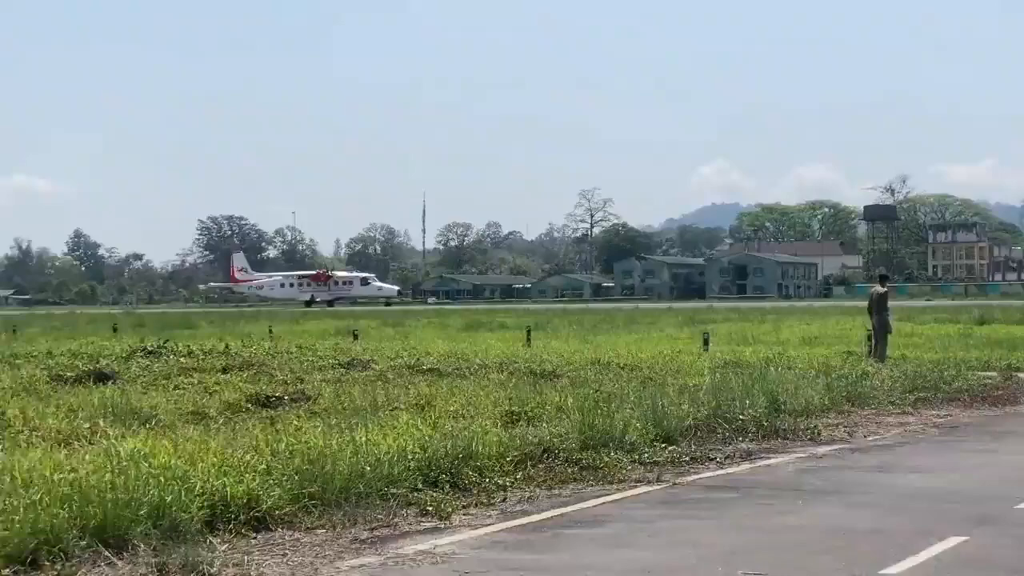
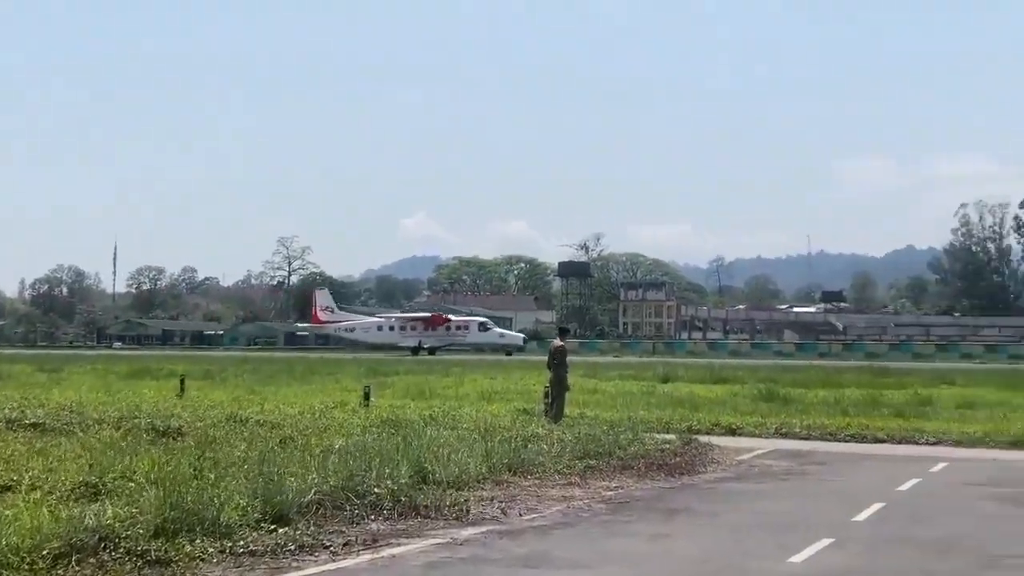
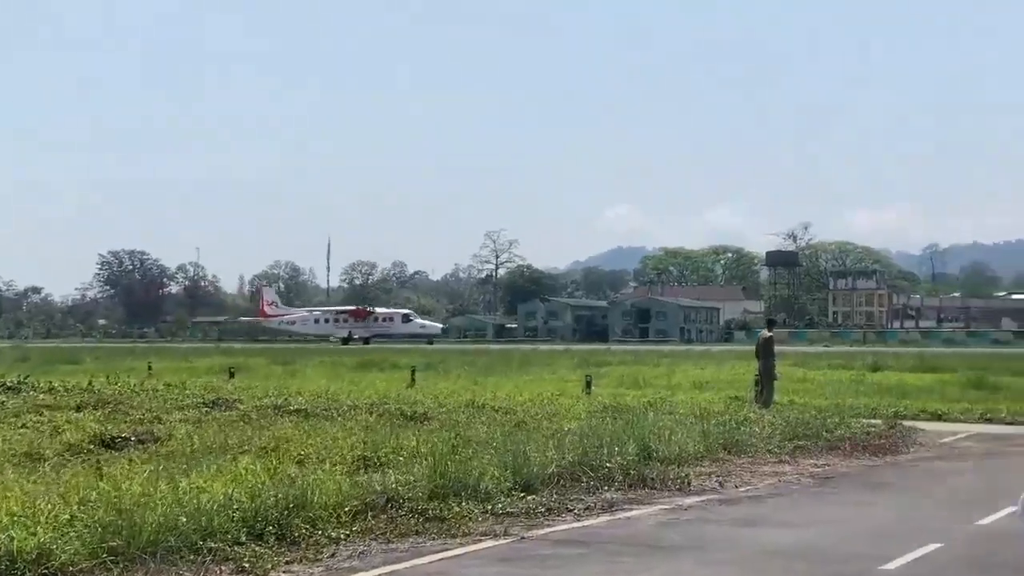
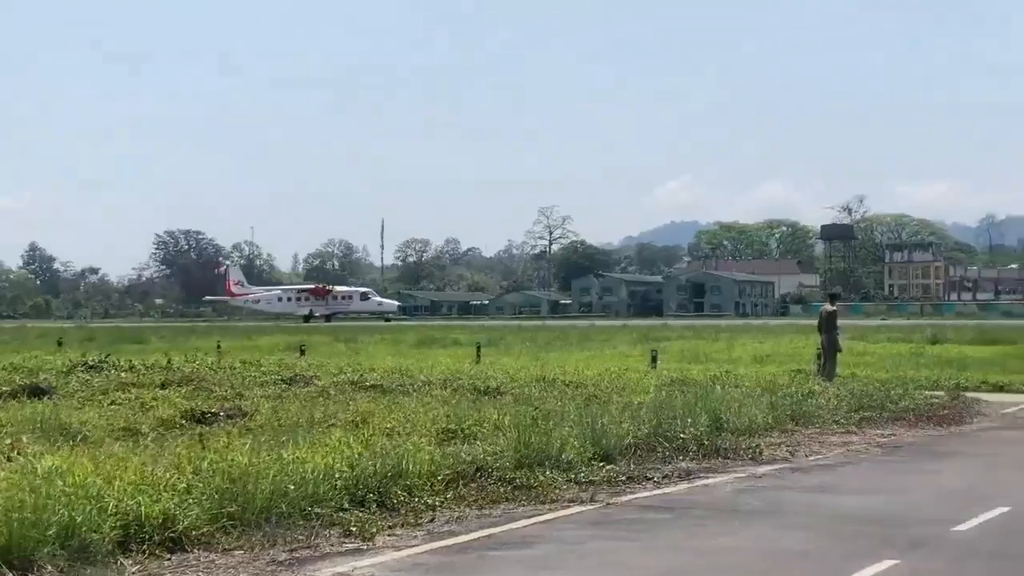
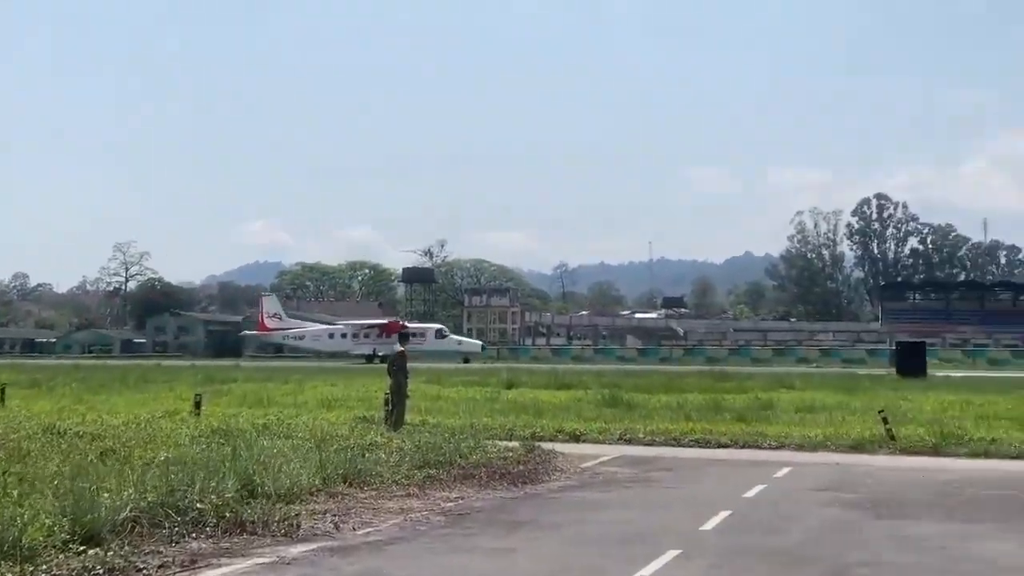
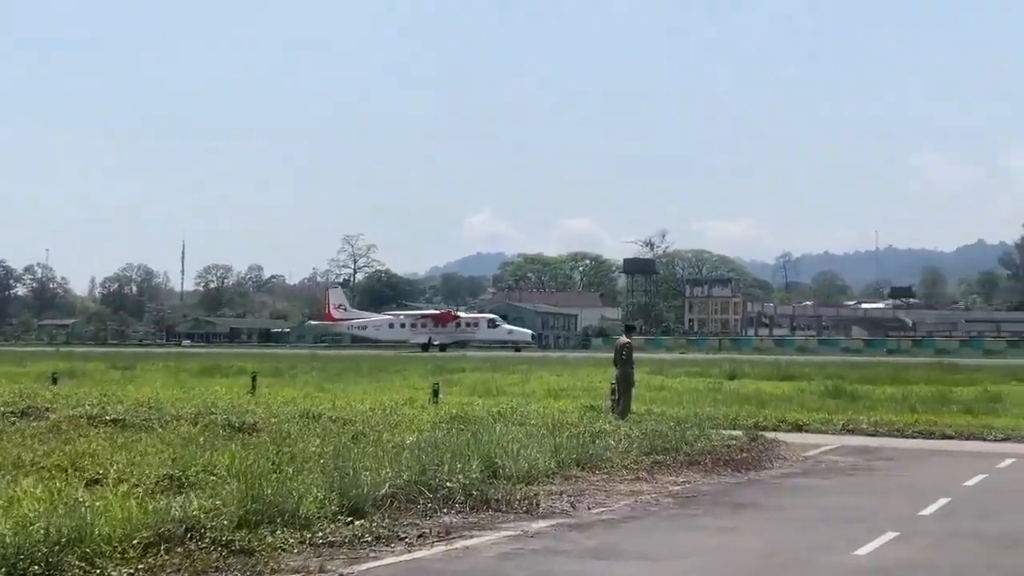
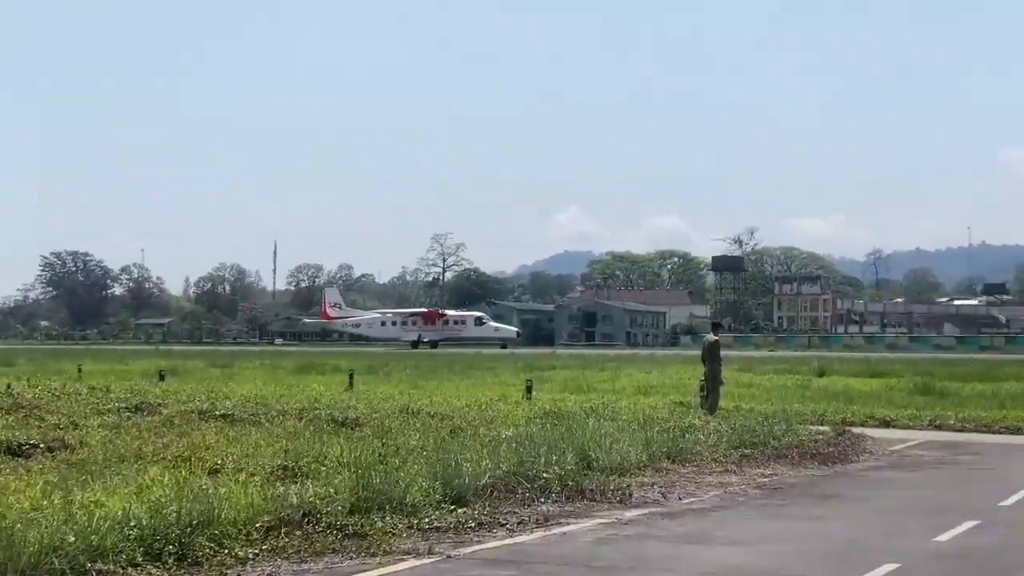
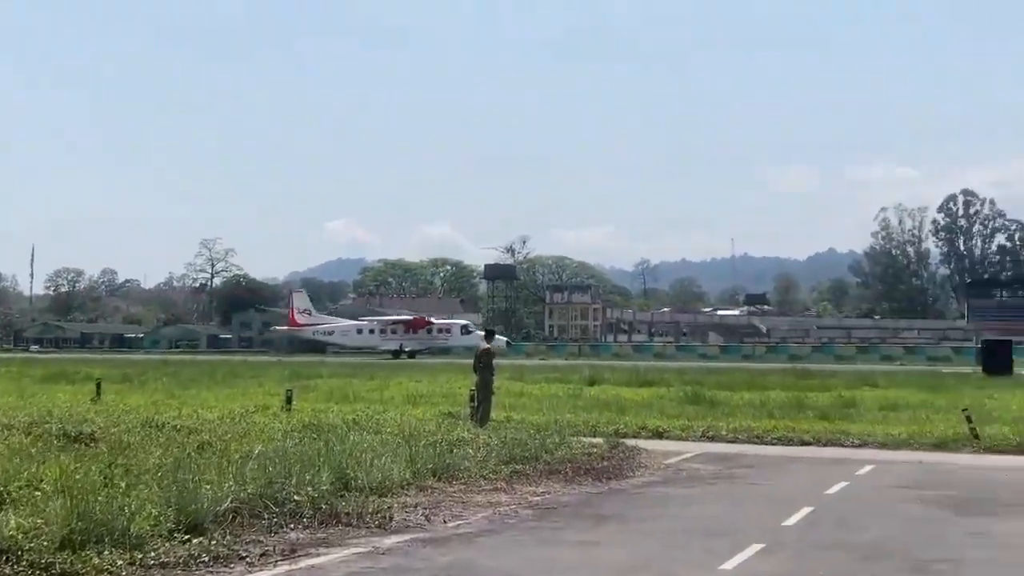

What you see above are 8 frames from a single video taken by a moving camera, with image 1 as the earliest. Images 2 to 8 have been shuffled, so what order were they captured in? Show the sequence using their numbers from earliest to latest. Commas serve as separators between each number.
4, 3, 7, 6, 2, 8, 5
